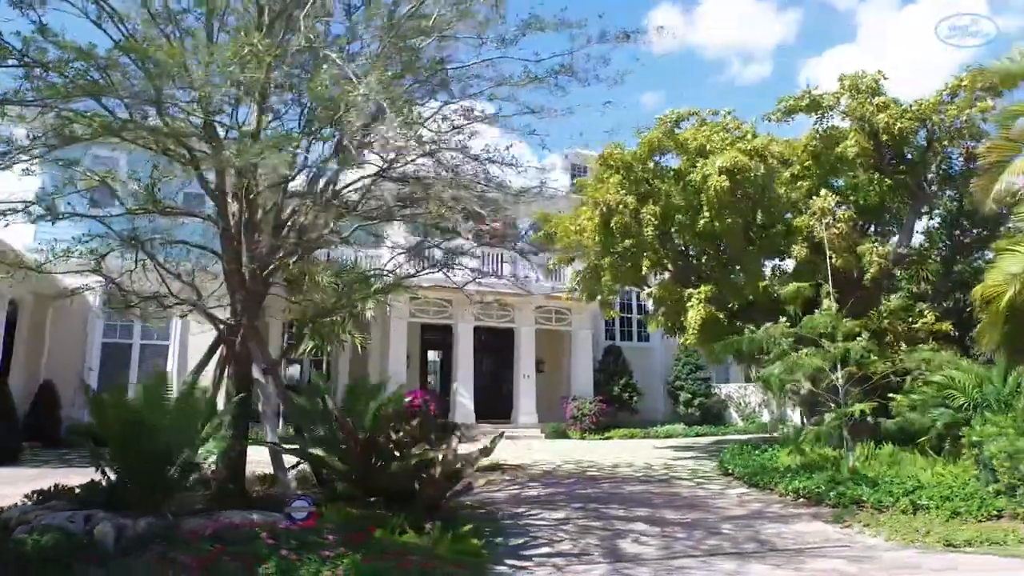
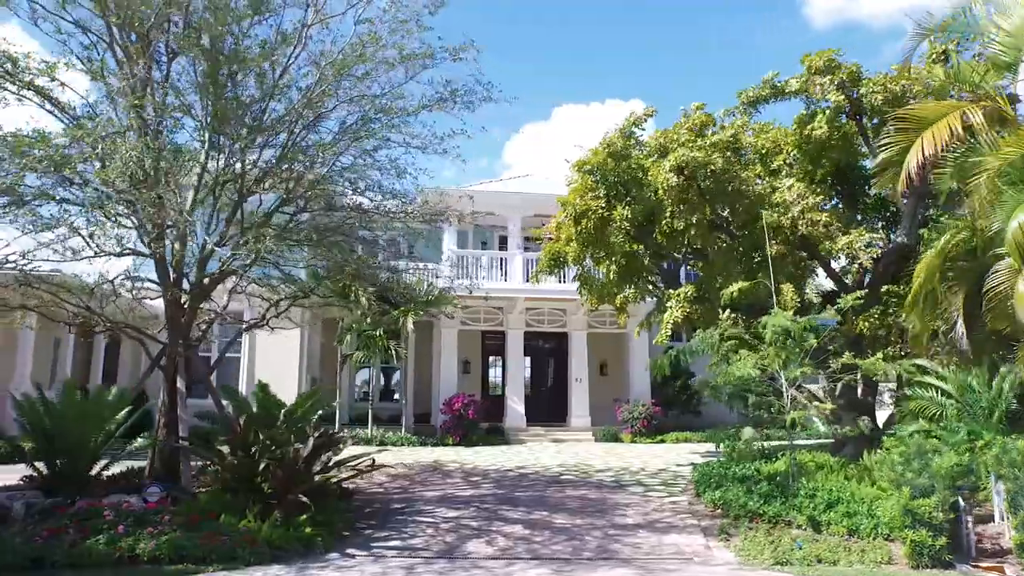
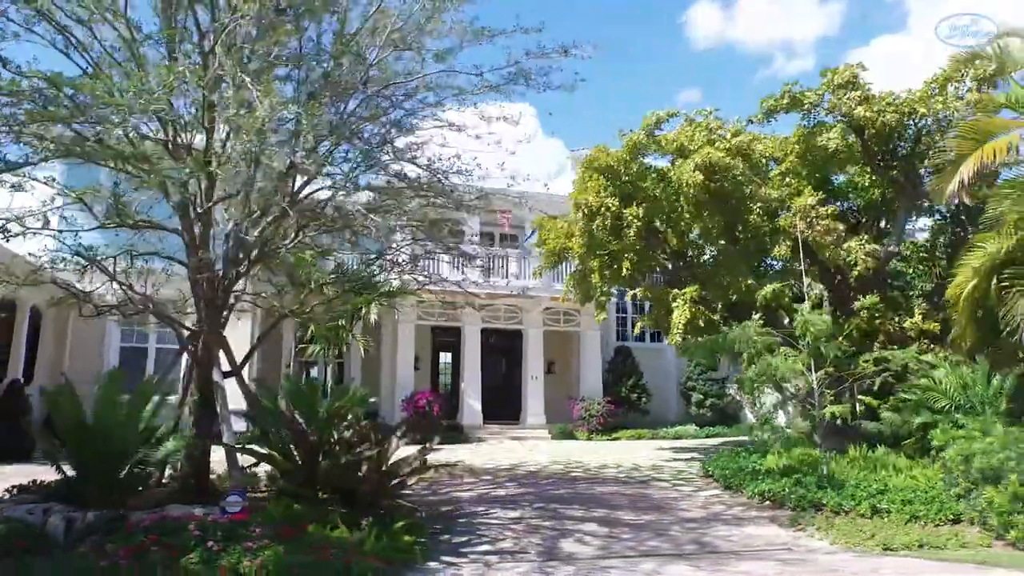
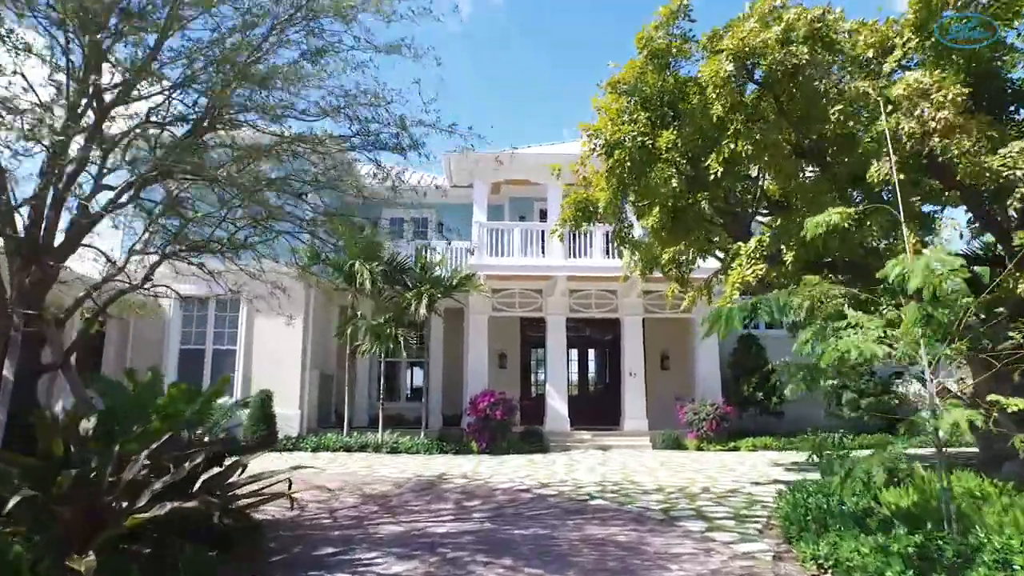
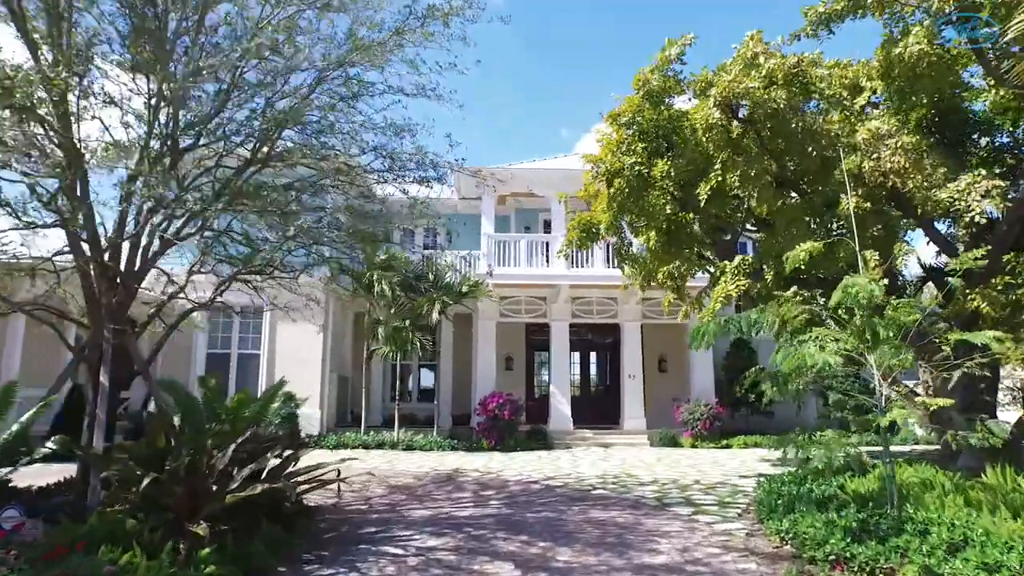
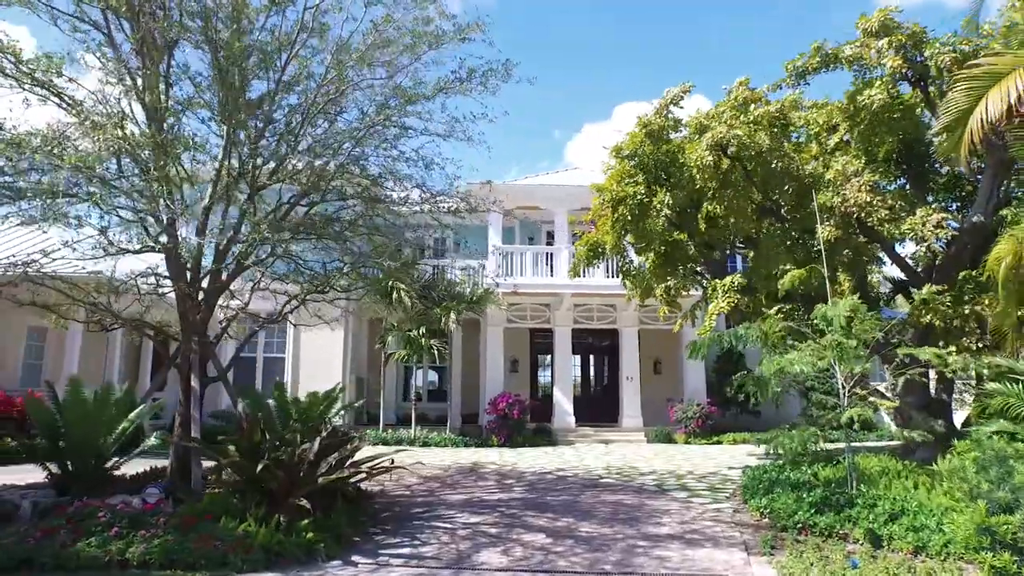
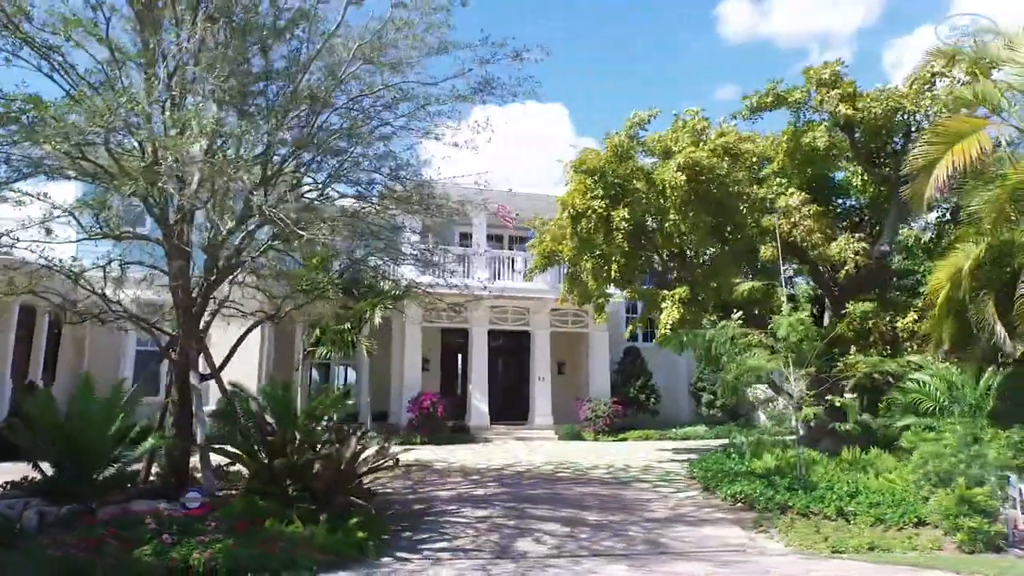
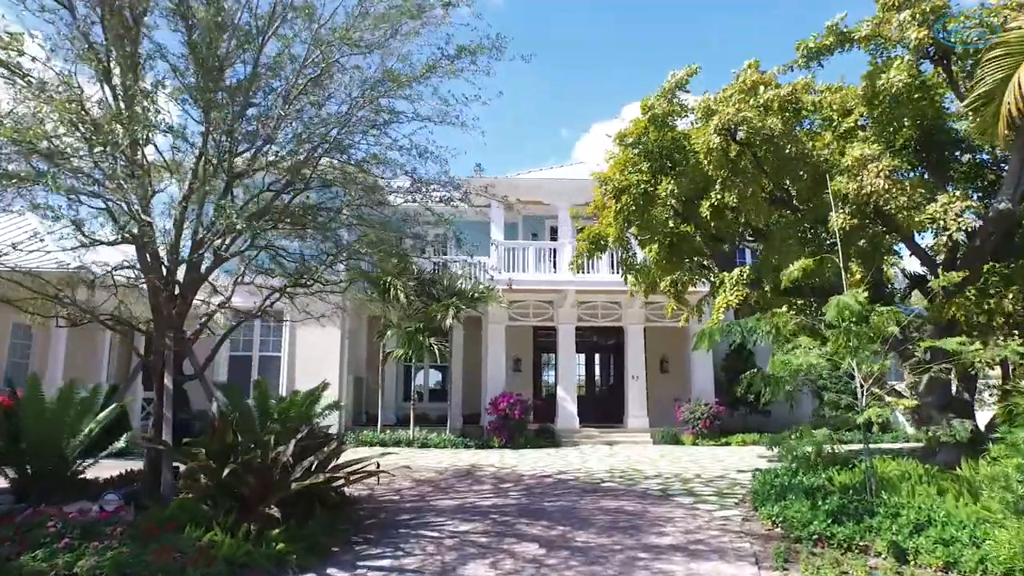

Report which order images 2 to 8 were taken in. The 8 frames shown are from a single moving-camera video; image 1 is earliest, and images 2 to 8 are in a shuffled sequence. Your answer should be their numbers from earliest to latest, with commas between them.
3, 7, 2, 6, 8, 5, 4
